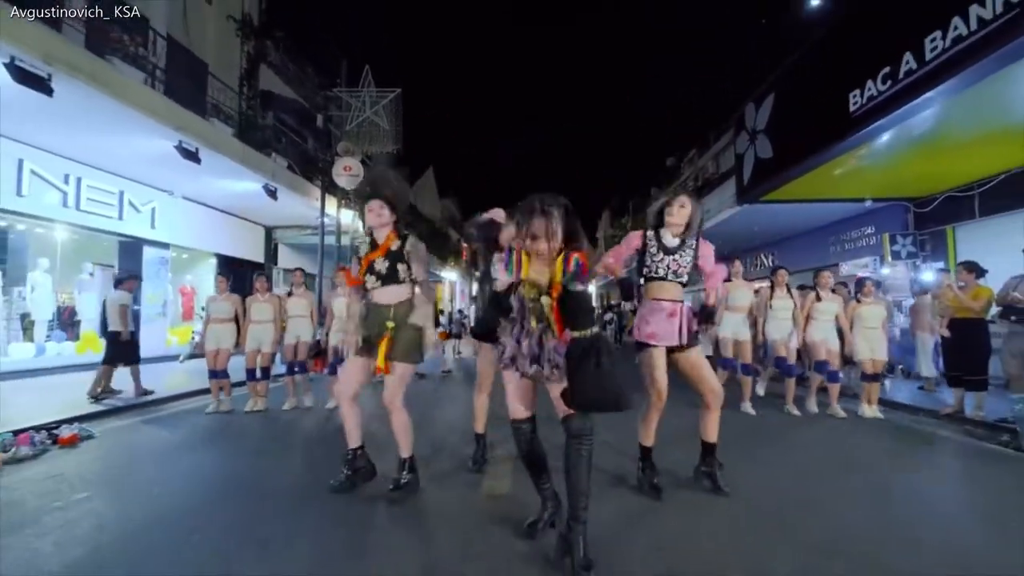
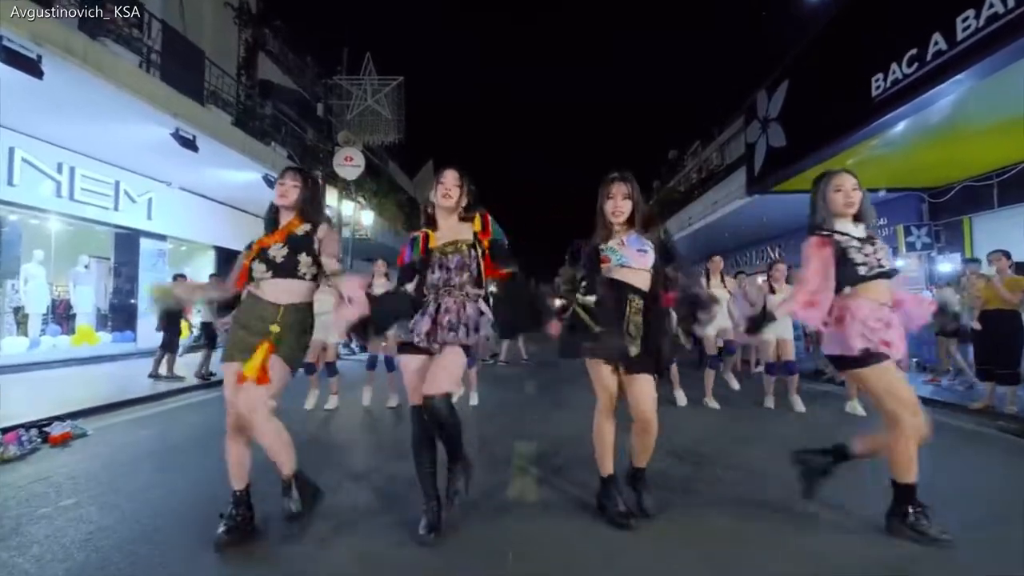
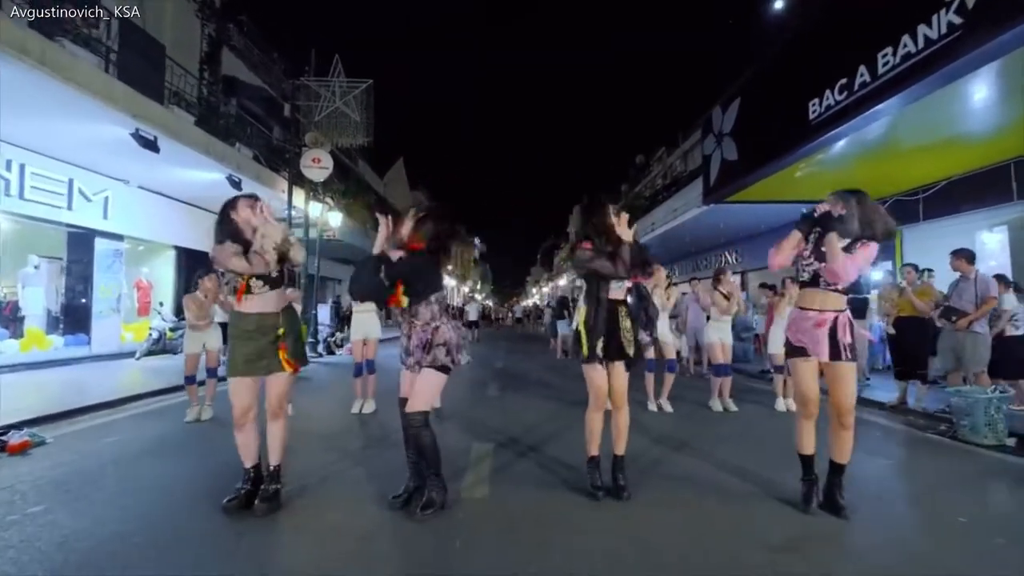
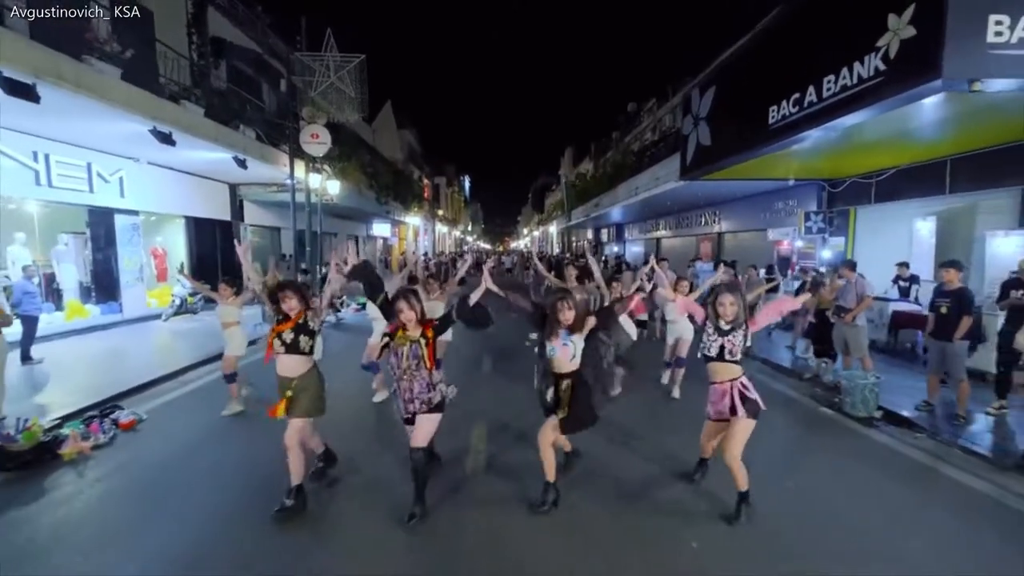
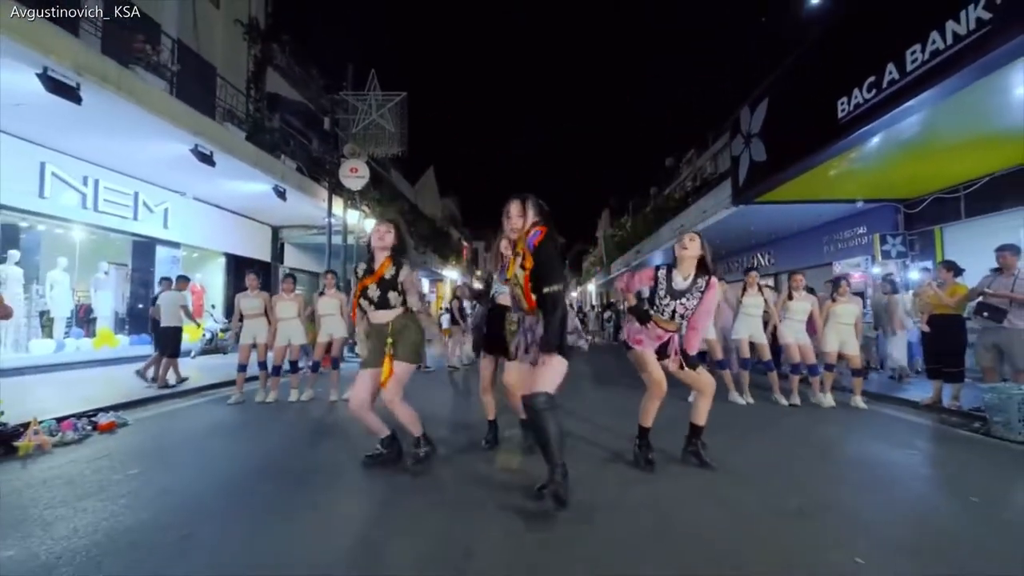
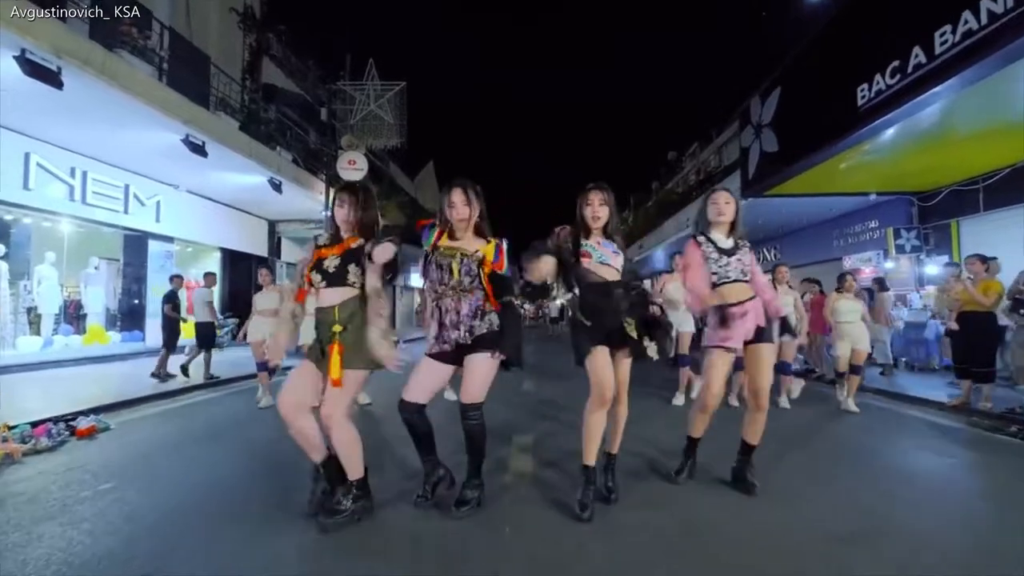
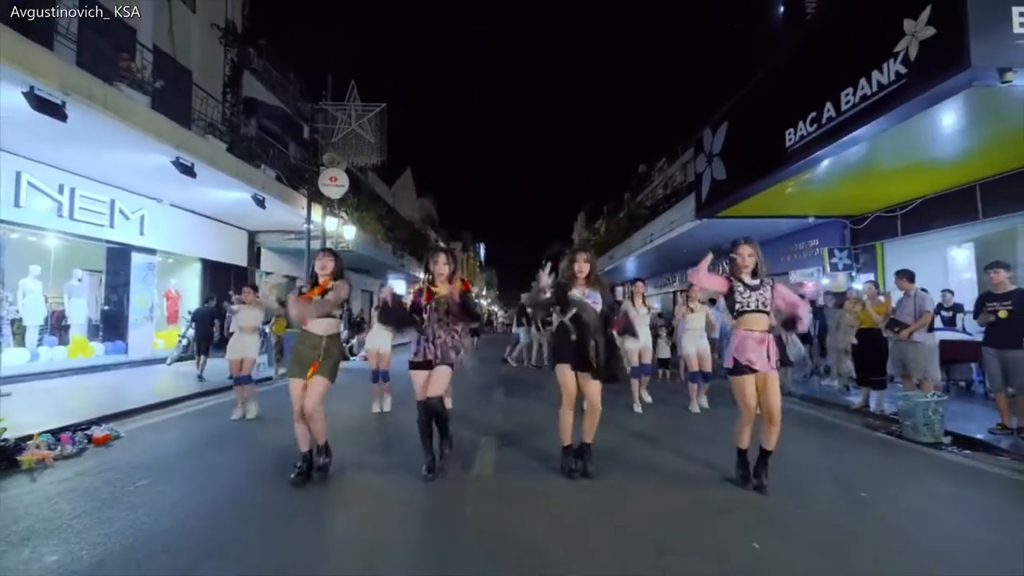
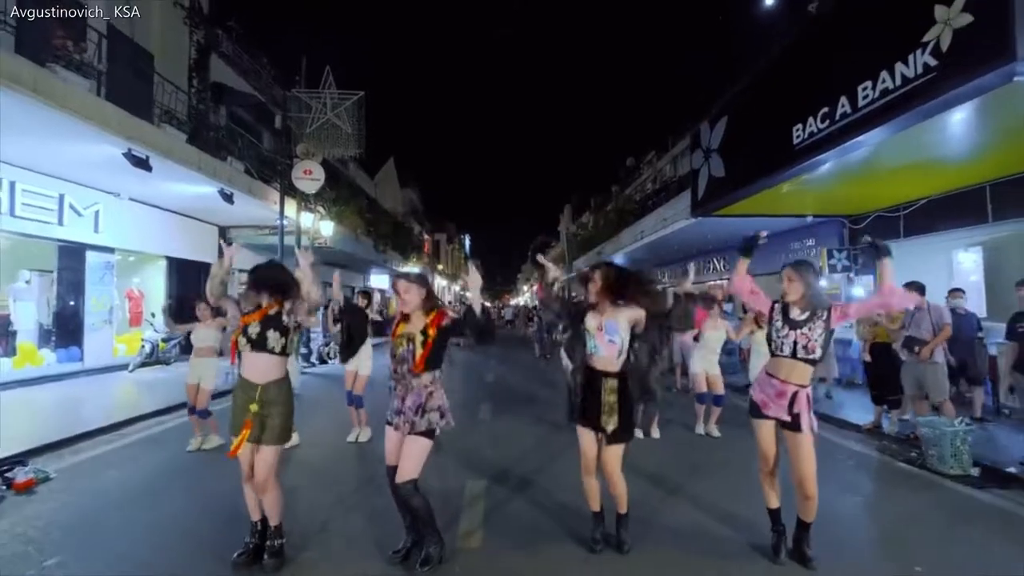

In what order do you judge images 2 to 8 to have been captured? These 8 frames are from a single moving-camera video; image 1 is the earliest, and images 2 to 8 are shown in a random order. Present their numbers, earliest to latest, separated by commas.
5, 6, 2, 7, 3, 8, 4
